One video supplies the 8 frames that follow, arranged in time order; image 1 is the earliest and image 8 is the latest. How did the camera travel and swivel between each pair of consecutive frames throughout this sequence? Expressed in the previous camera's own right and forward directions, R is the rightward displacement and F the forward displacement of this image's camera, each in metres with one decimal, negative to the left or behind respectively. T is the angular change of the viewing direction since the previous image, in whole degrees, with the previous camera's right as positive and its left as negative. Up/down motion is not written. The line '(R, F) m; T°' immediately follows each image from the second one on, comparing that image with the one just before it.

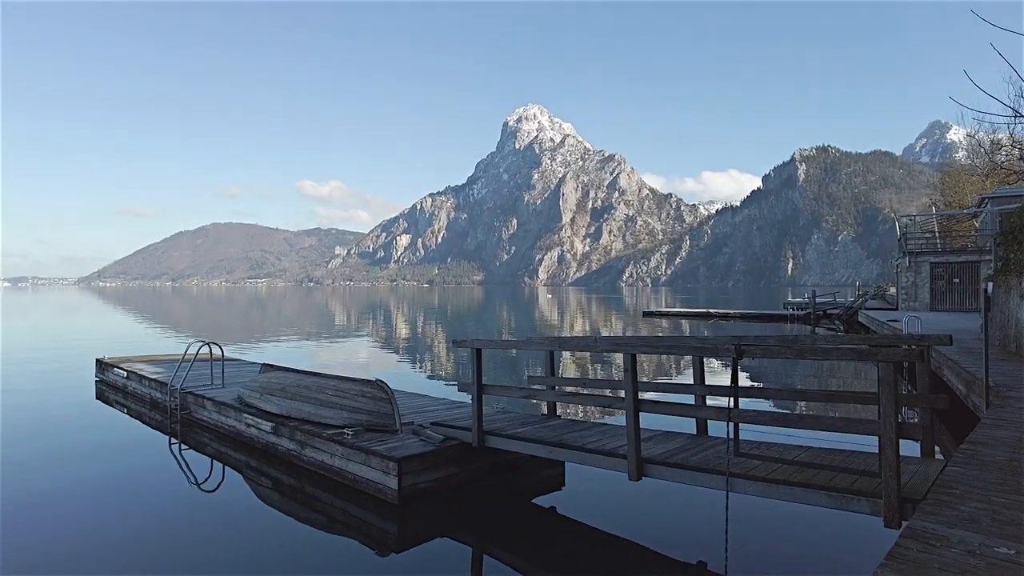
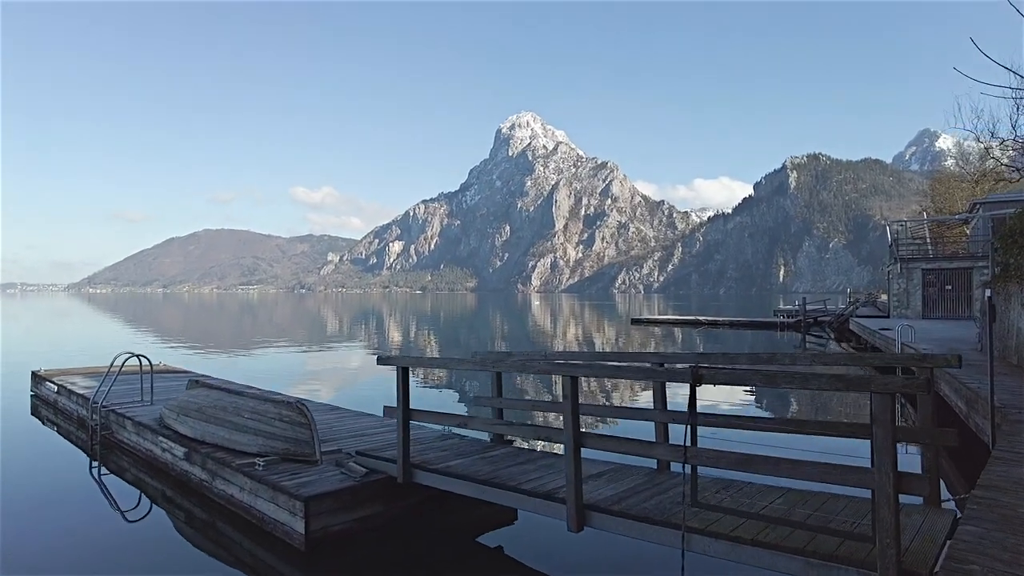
(+0.7, +1.3) m; +1°
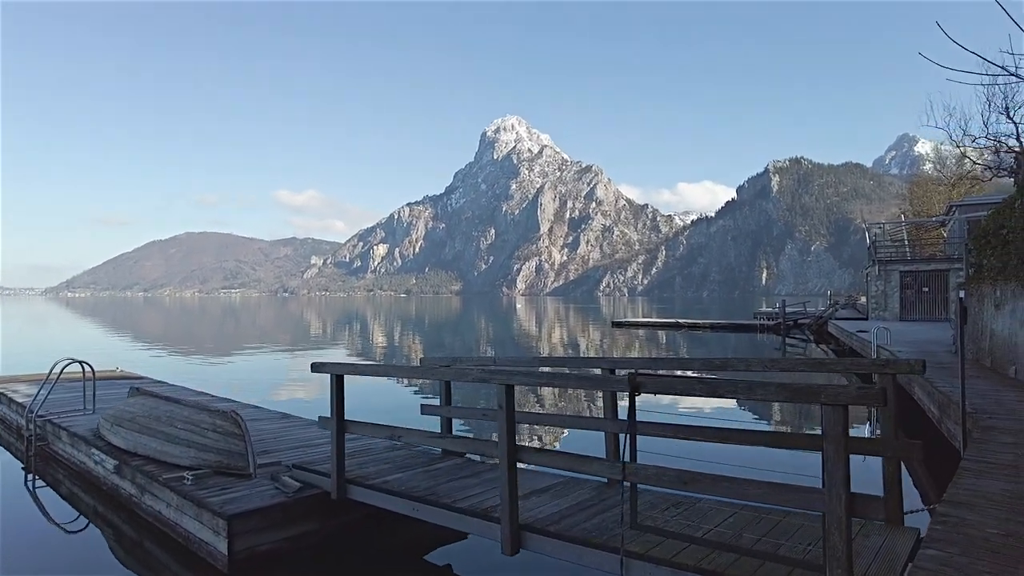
(+0.4, +0.5) m; +1°
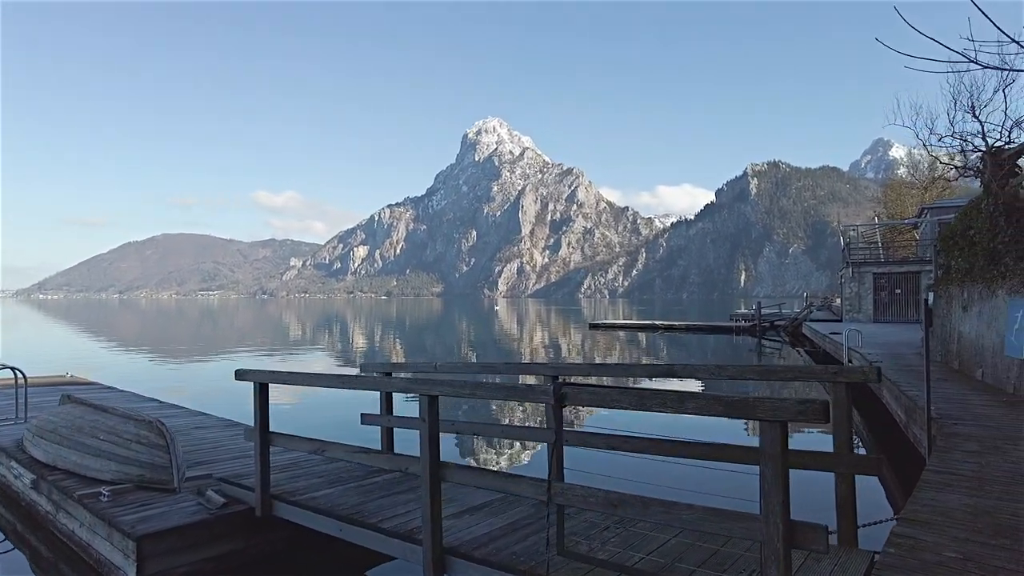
(+0.4, +0.4) m; +2°
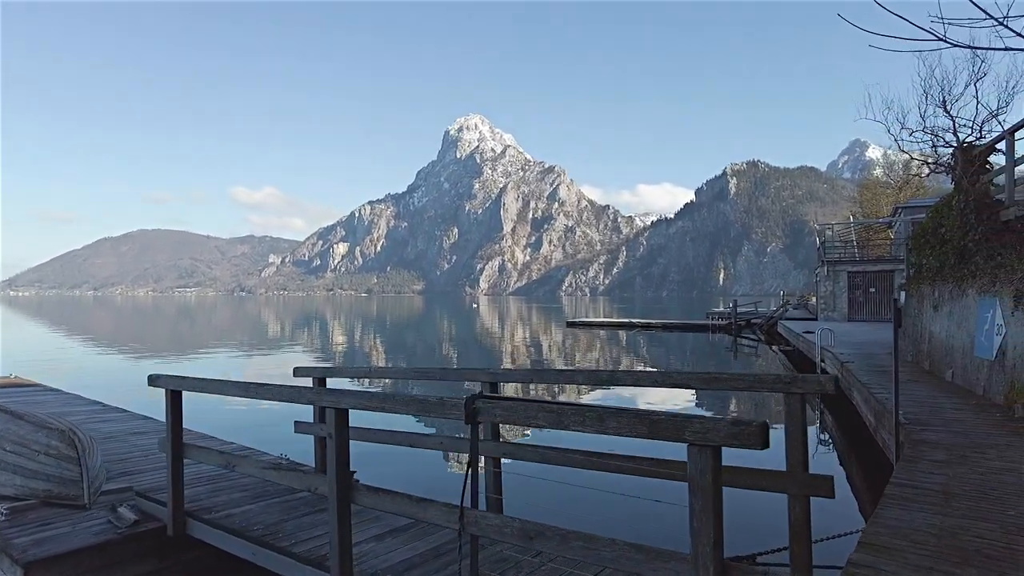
(+0.4, +0.5) m; +2°
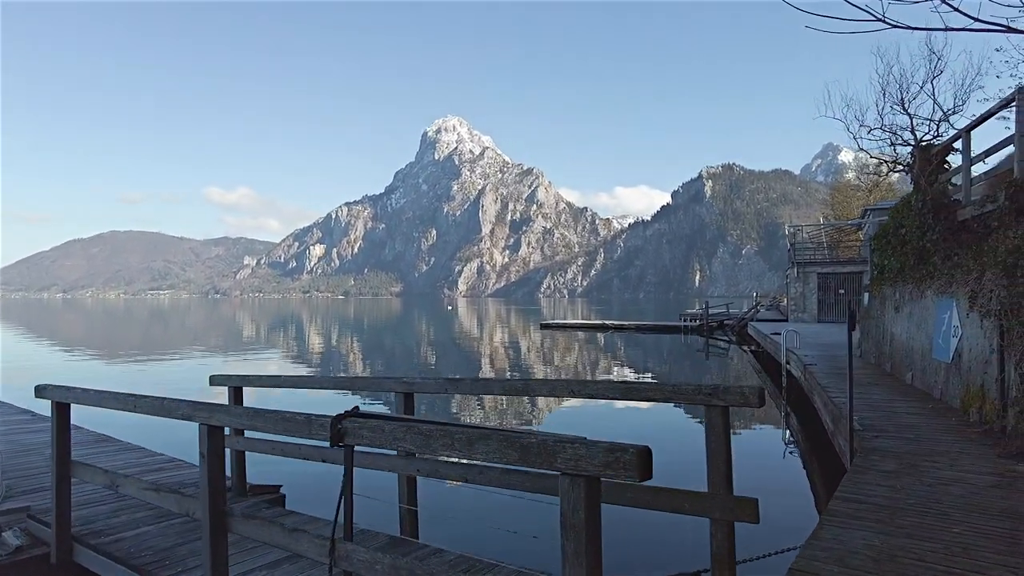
(+0.5, +0.4) m; +2°
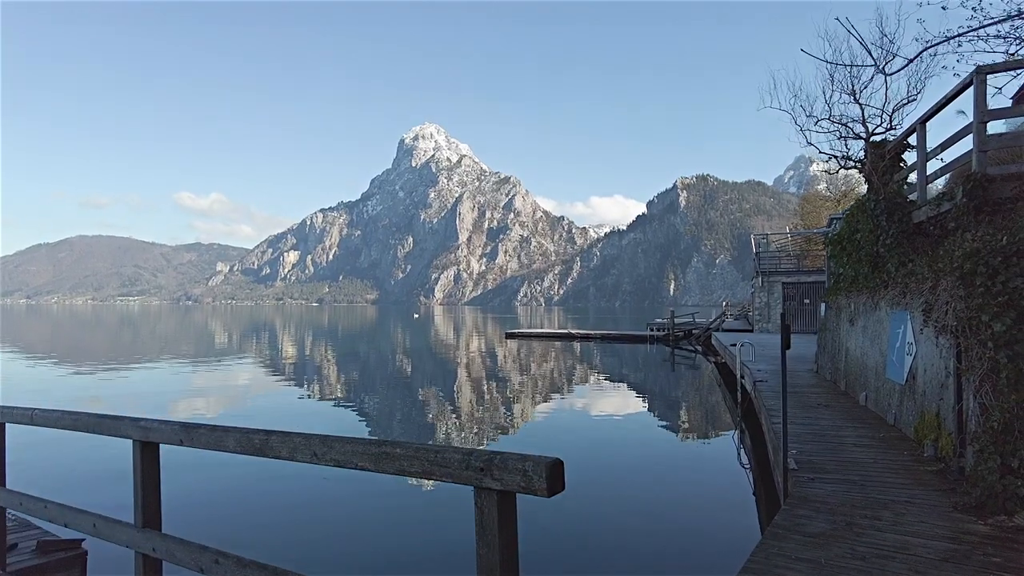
(+1.1, +1.3) m; +2°
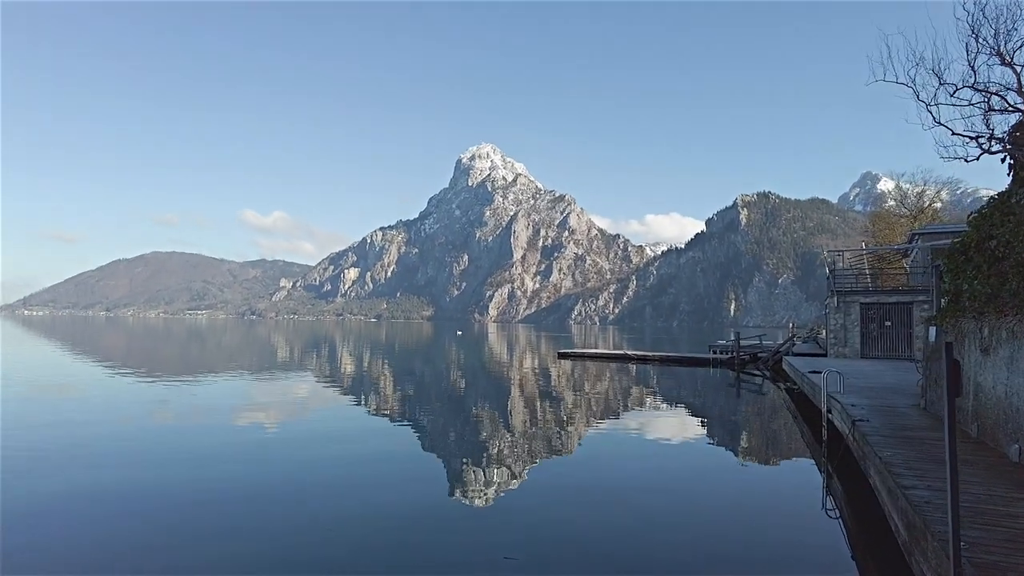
(+0.1, +1.9) m; -5°
